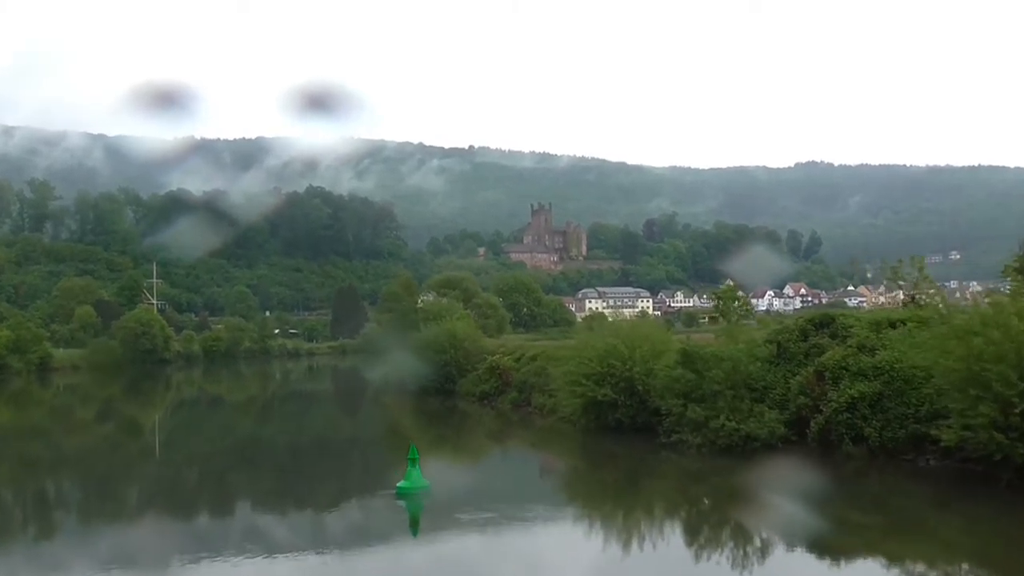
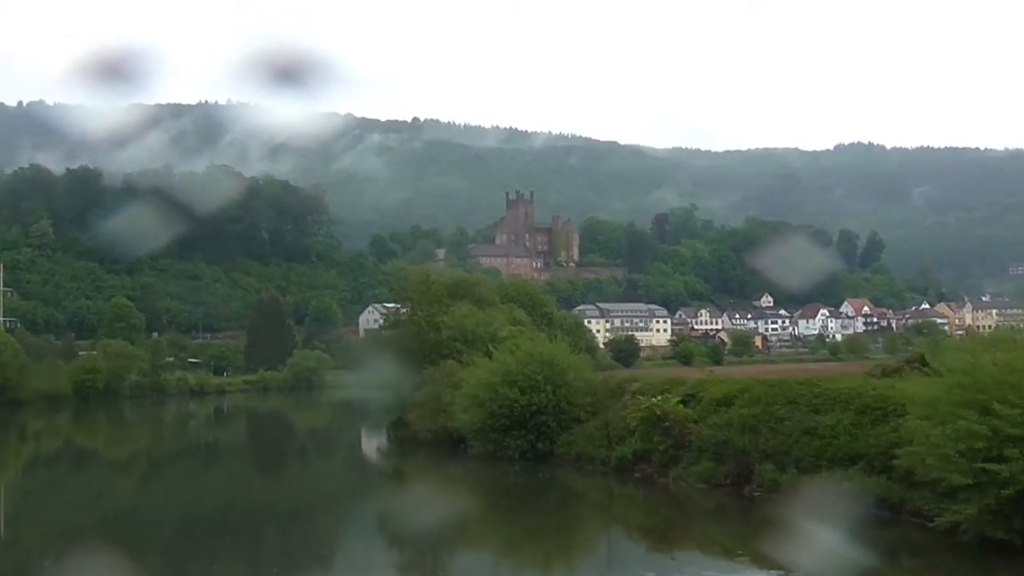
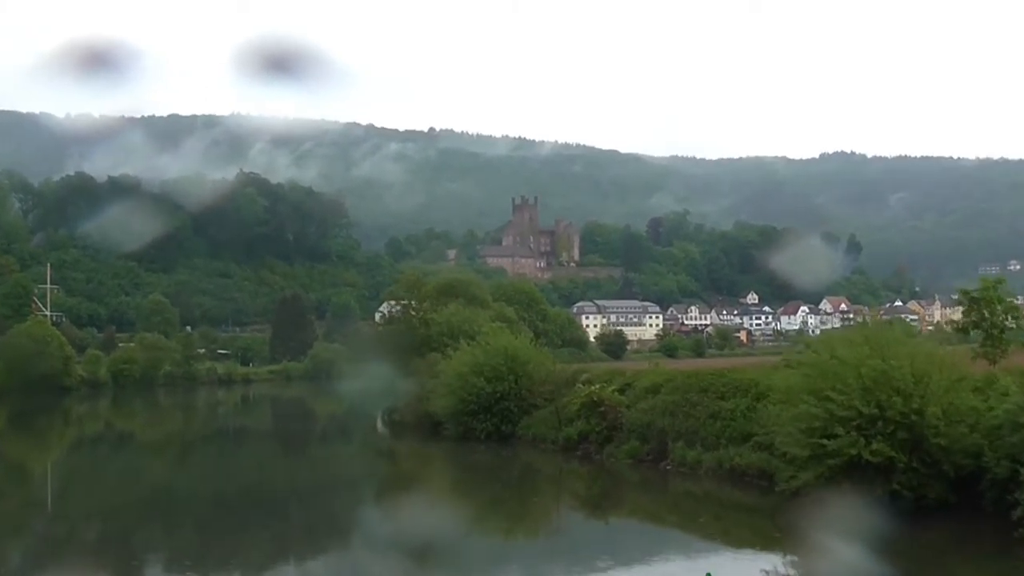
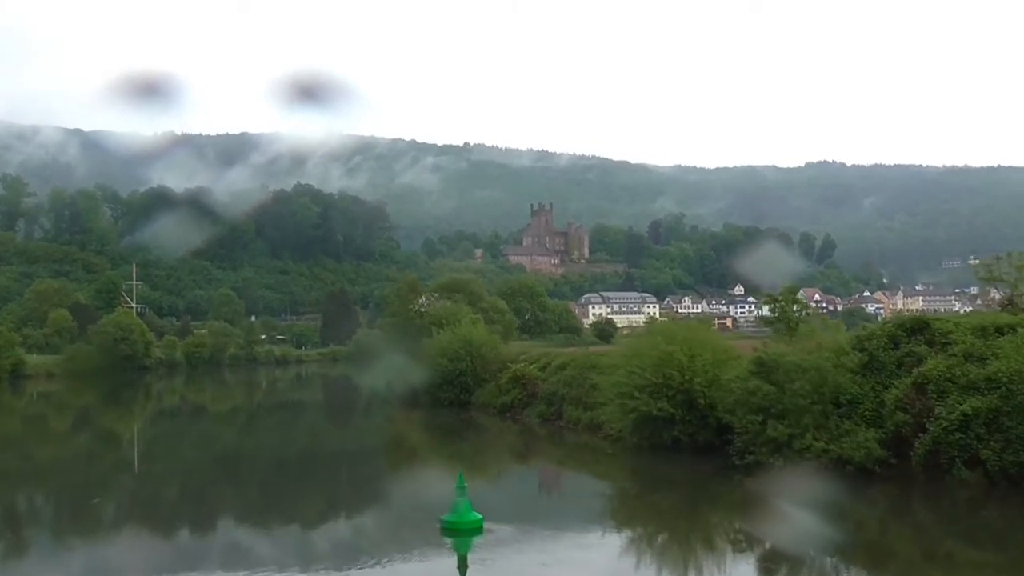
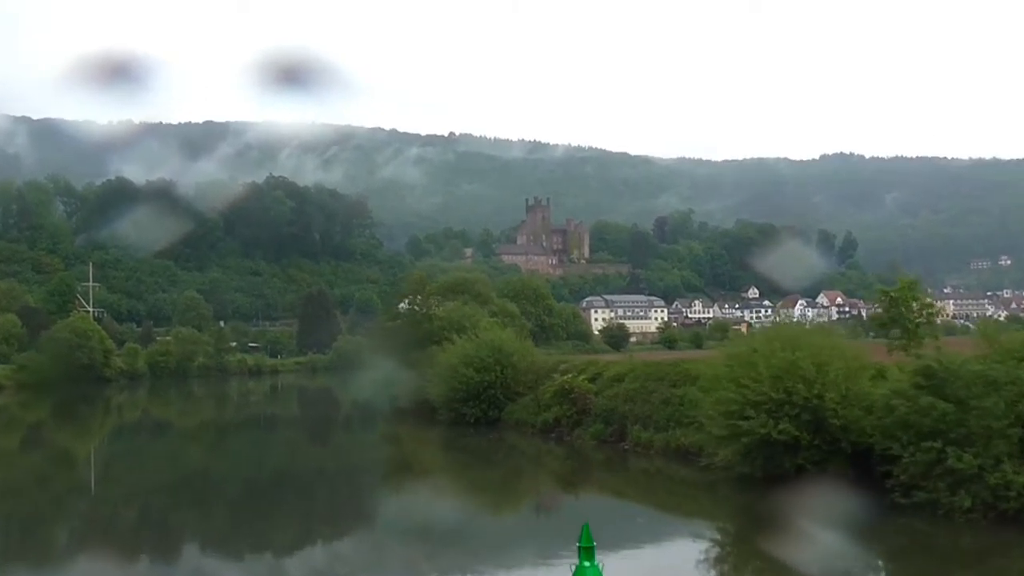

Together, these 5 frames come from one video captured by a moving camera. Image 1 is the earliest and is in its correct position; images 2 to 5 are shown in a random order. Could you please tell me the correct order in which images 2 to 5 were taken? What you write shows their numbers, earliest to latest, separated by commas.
4, 5, 3, 2
